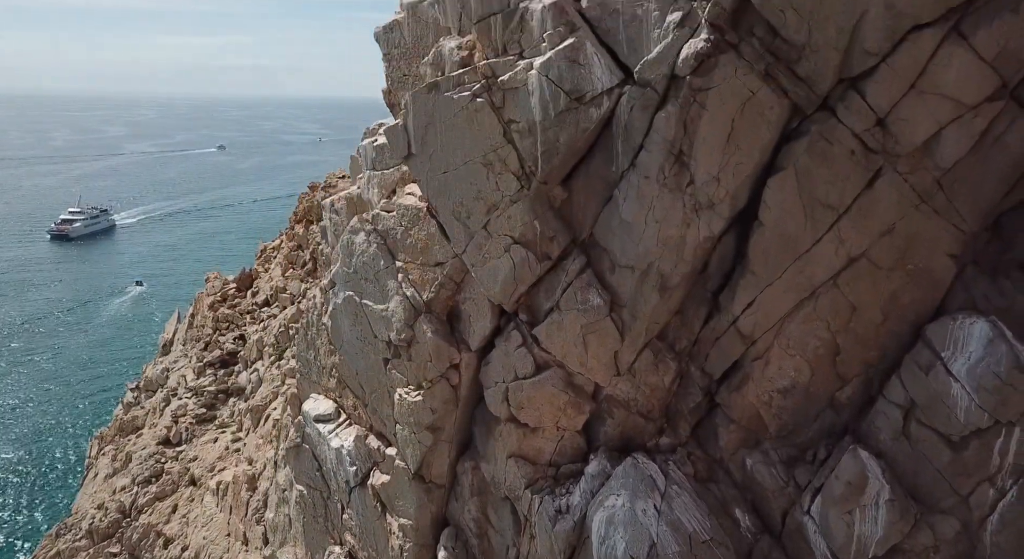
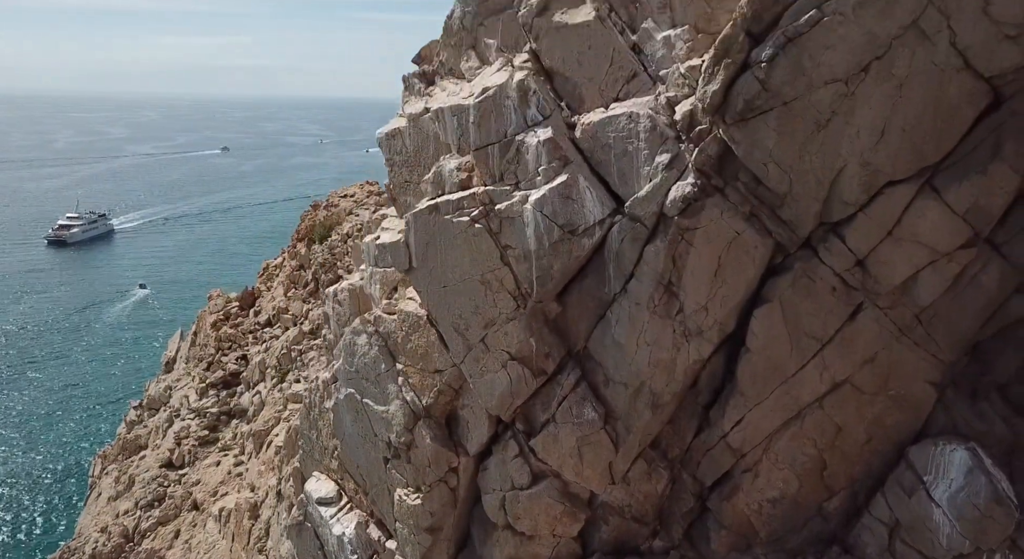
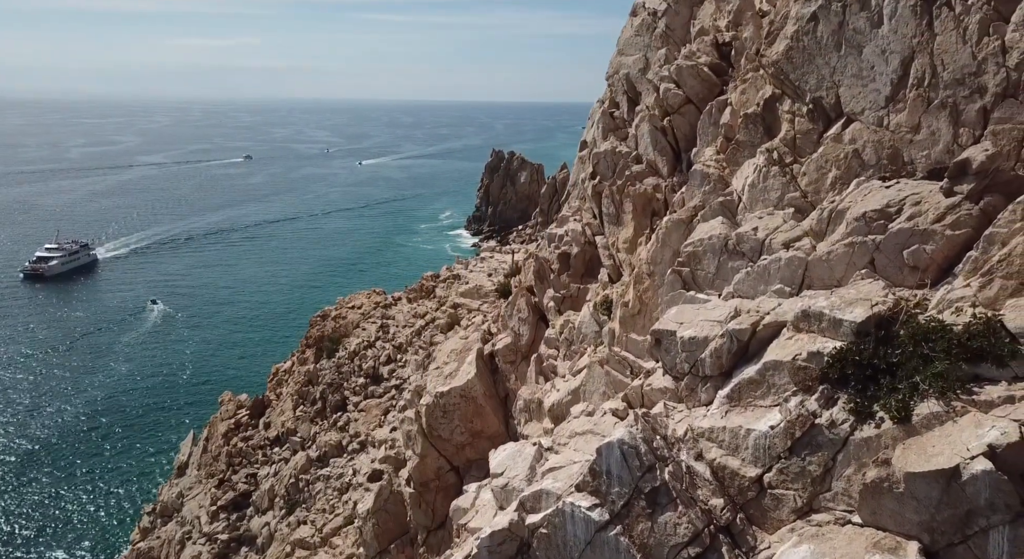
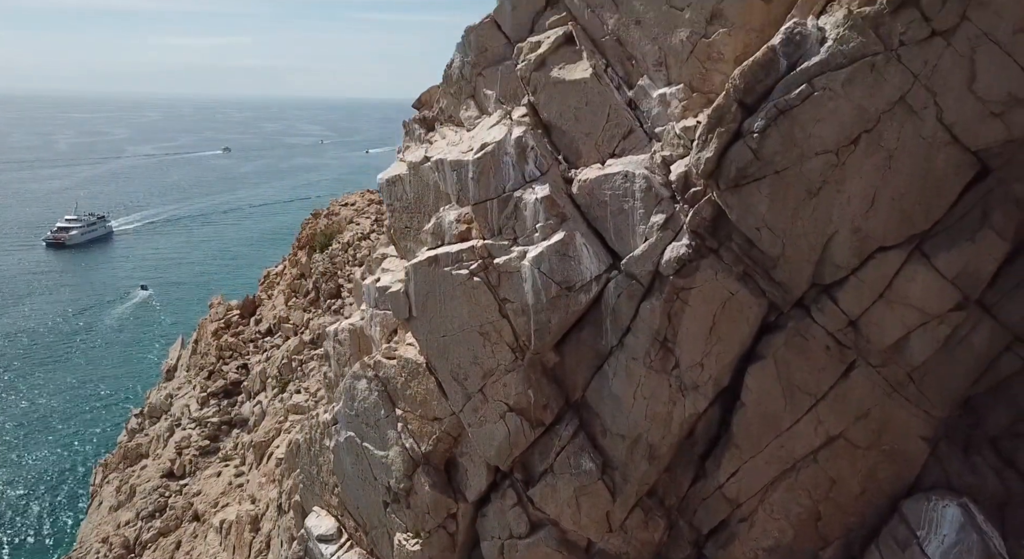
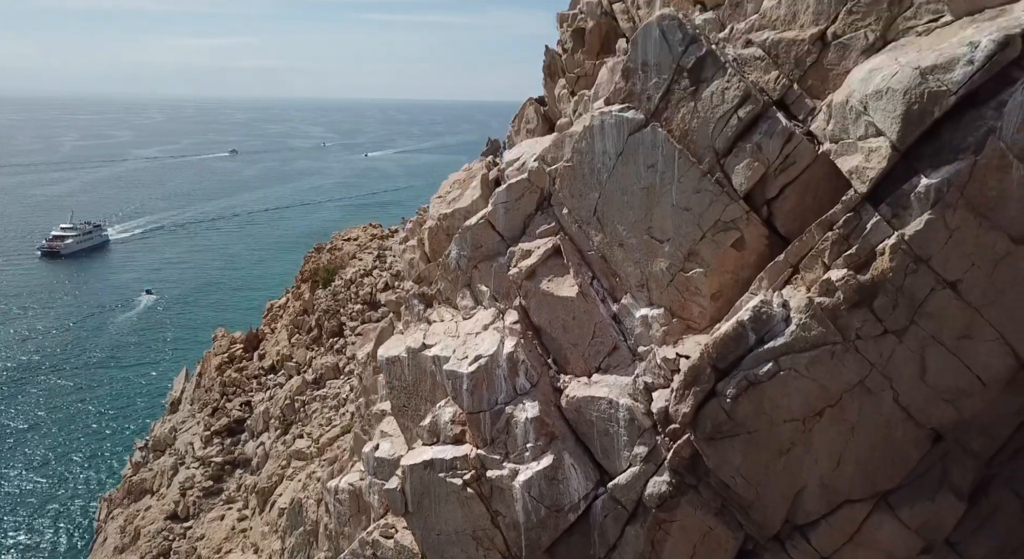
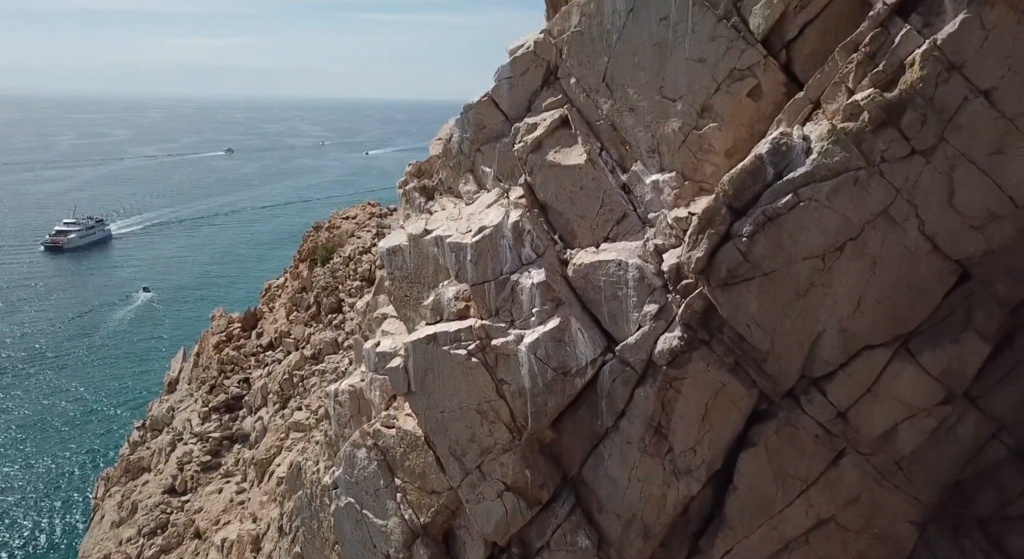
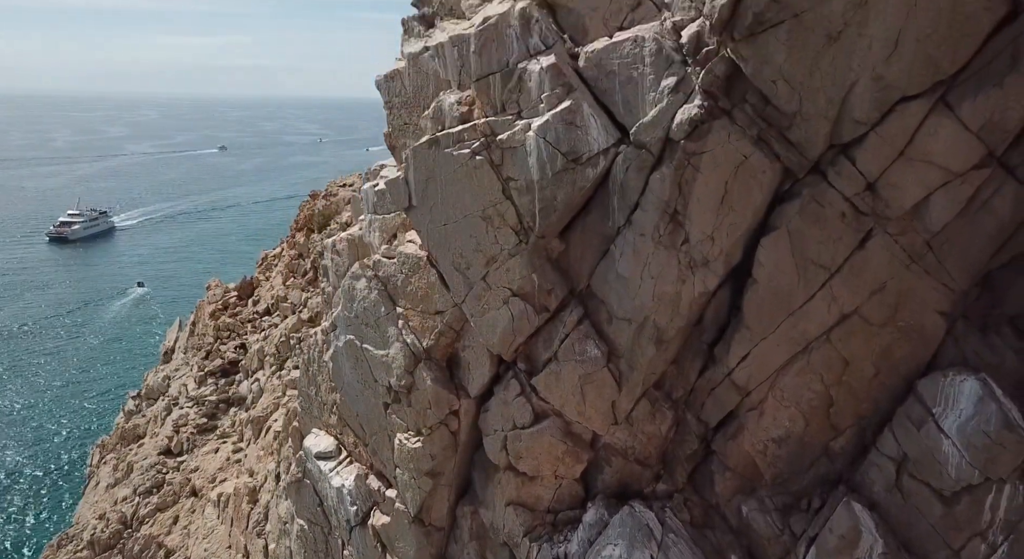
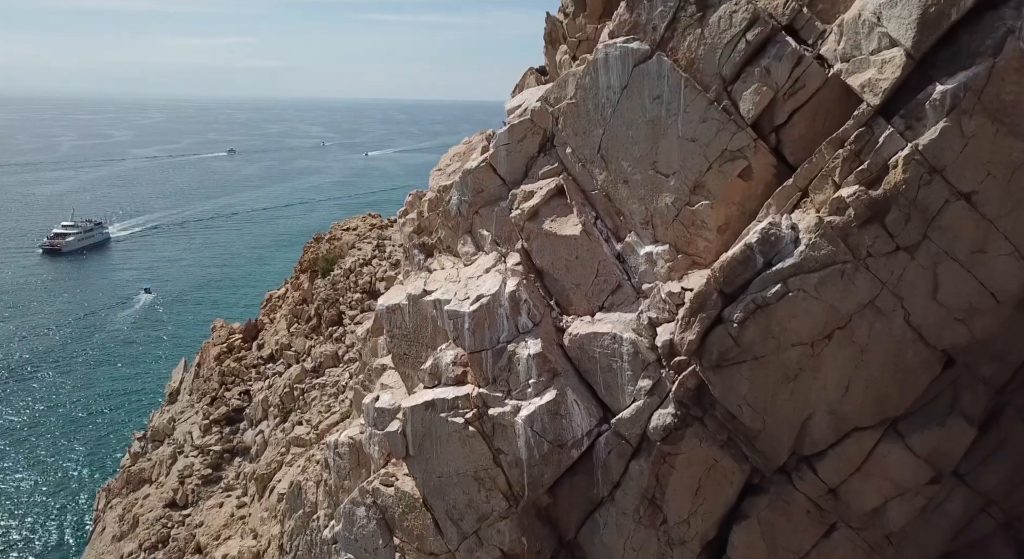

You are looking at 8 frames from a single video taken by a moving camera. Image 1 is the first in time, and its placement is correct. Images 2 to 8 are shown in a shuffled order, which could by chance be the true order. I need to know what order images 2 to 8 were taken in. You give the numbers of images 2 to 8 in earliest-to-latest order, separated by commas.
7, 2, 4, 6, 8, 5, 3
